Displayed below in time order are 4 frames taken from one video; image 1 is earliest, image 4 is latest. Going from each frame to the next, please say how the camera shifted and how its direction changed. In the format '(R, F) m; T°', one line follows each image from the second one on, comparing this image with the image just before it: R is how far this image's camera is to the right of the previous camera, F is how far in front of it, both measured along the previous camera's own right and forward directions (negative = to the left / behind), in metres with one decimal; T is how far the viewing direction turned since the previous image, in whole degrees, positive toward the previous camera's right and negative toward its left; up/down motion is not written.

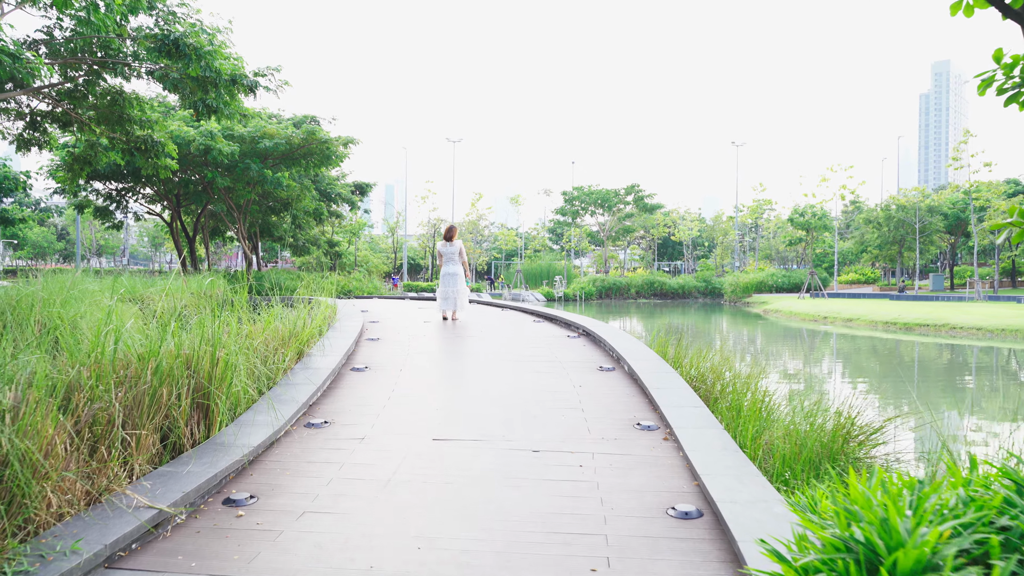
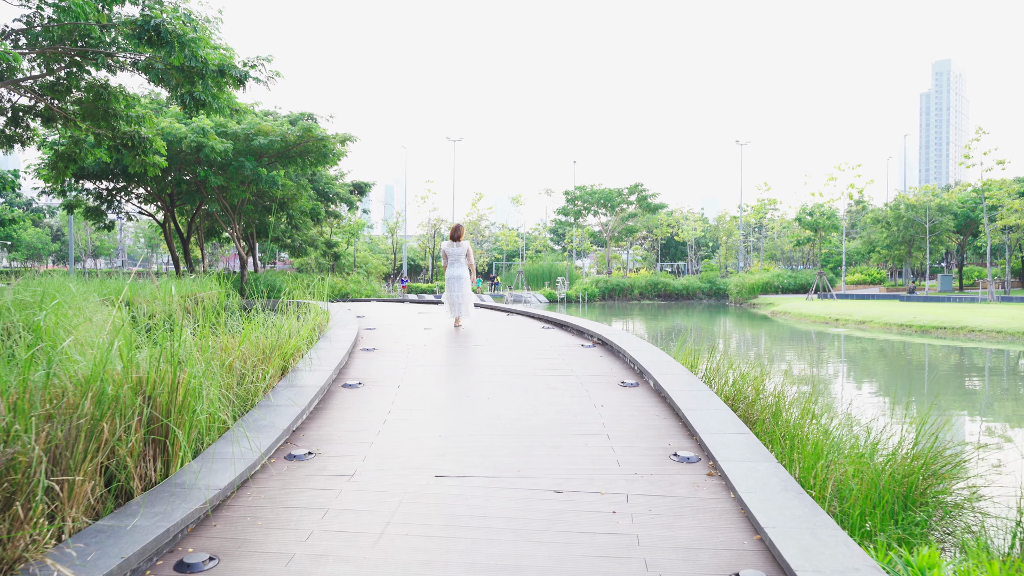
(-0.1, +0.5) m; 0°
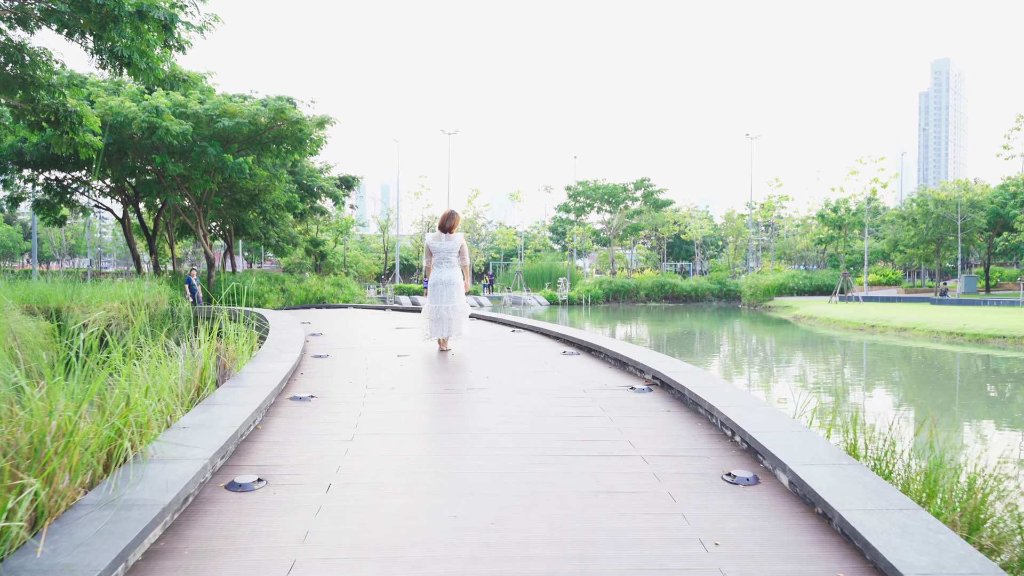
(-0.1, +1.9) m; 0°
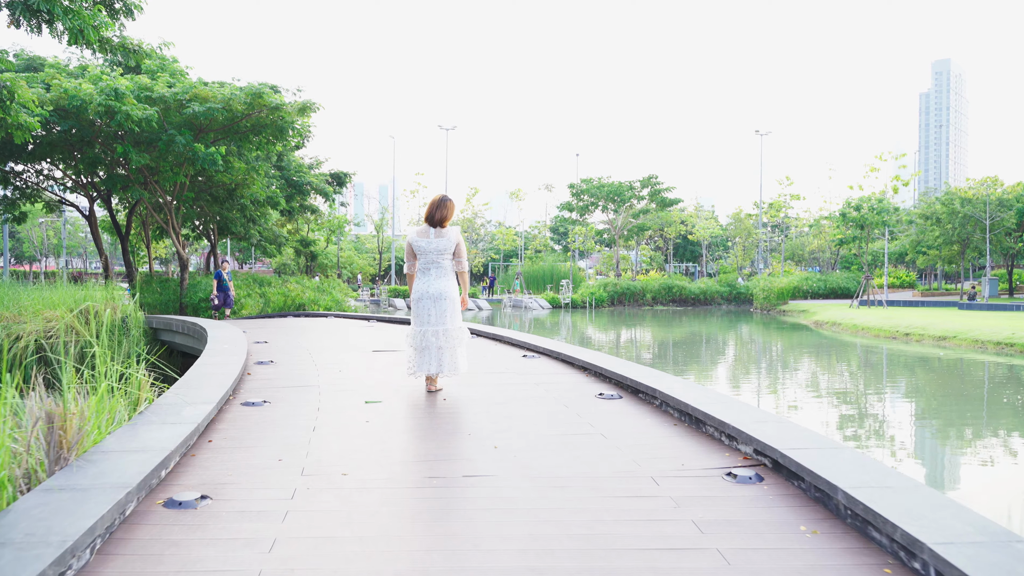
(-0.1, +1.4) m; 0°
